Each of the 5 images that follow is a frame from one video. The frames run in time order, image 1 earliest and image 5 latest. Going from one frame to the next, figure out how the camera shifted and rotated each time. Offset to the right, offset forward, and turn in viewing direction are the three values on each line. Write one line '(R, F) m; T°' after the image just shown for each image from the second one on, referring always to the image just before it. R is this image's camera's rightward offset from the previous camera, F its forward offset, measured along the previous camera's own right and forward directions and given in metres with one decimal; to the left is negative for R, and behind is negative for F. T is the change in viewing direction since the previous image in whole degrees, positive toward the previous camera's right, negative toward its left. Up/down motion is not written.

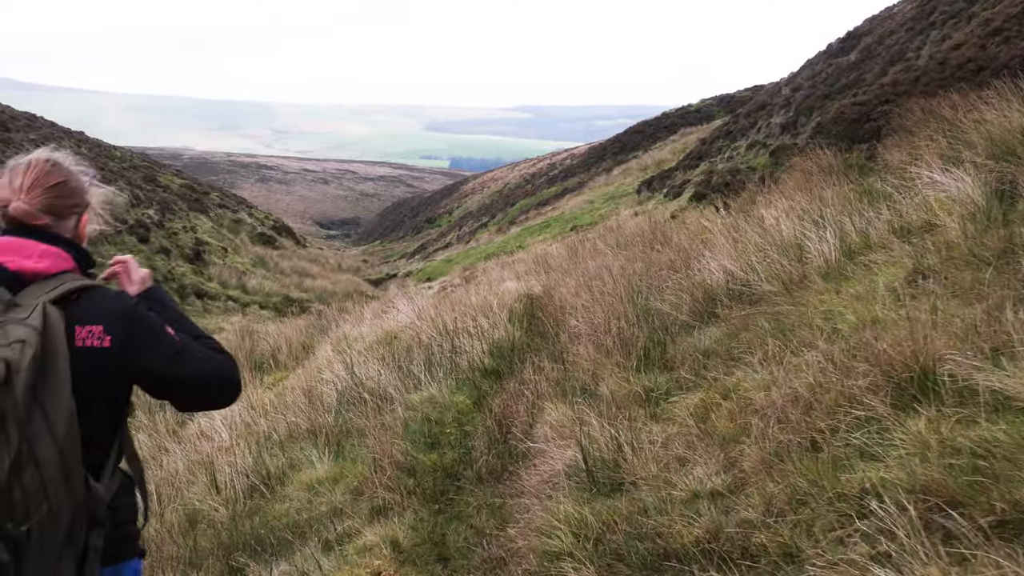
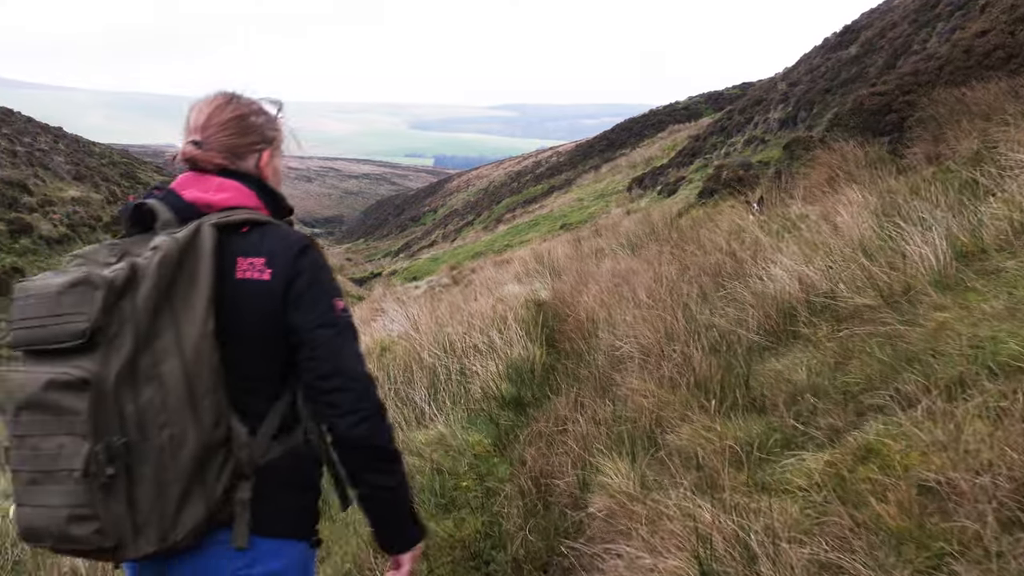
(-0.1, +1.0) m; +1°
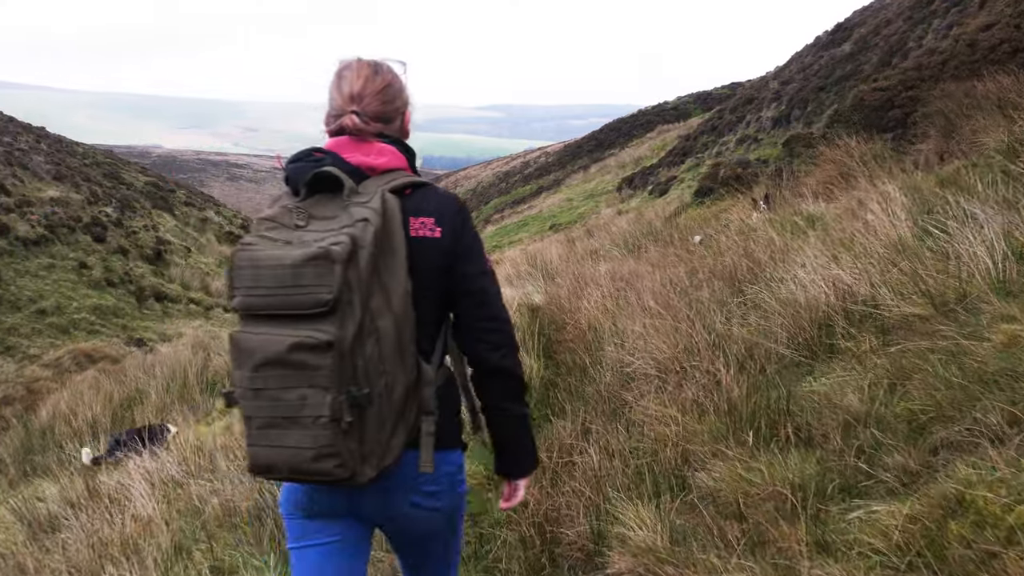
(0.0, +0.5) m; +1°
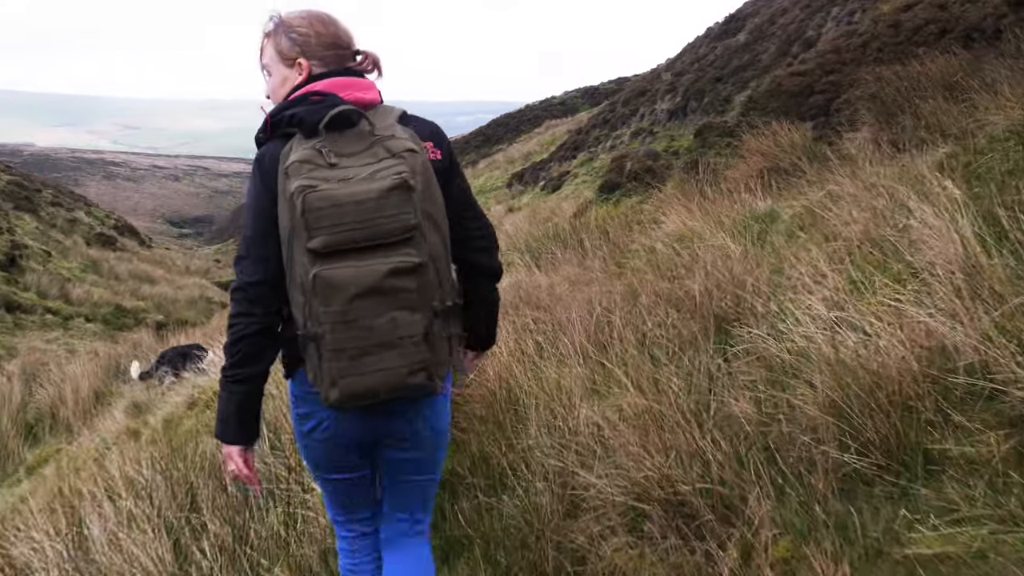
(0.0, +1.5) m; +5°
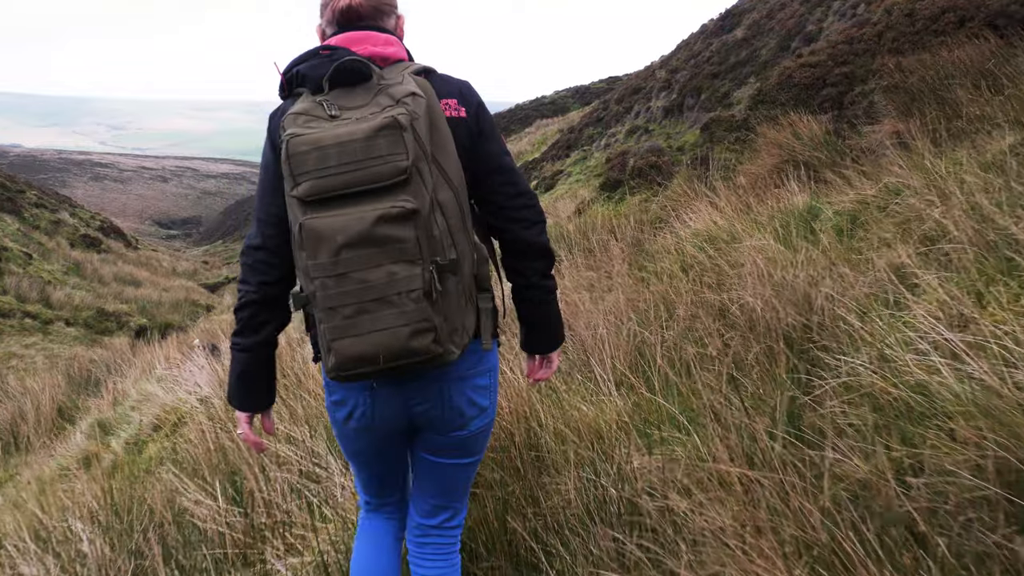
(-0.1, +0.6) m; 0°
